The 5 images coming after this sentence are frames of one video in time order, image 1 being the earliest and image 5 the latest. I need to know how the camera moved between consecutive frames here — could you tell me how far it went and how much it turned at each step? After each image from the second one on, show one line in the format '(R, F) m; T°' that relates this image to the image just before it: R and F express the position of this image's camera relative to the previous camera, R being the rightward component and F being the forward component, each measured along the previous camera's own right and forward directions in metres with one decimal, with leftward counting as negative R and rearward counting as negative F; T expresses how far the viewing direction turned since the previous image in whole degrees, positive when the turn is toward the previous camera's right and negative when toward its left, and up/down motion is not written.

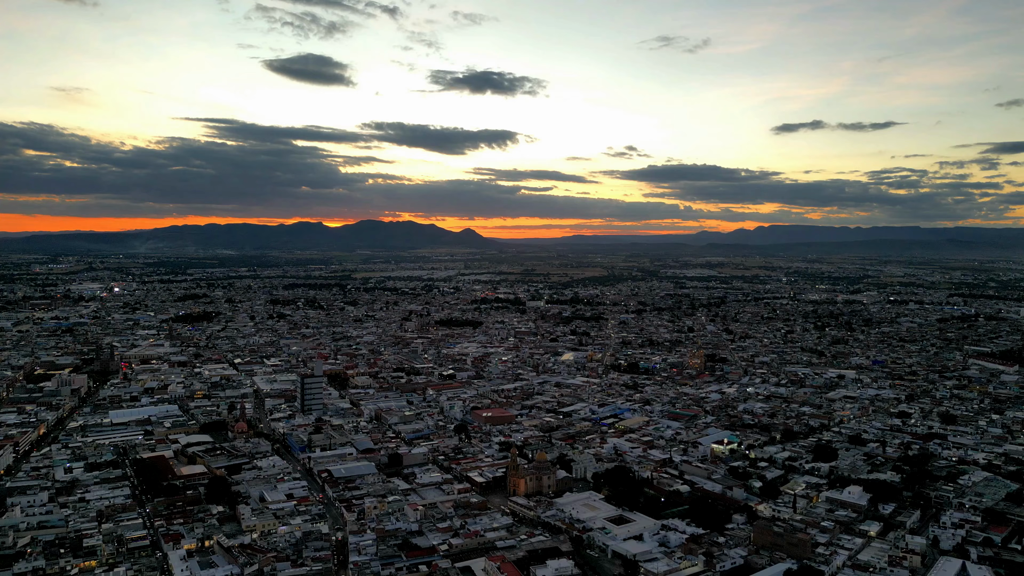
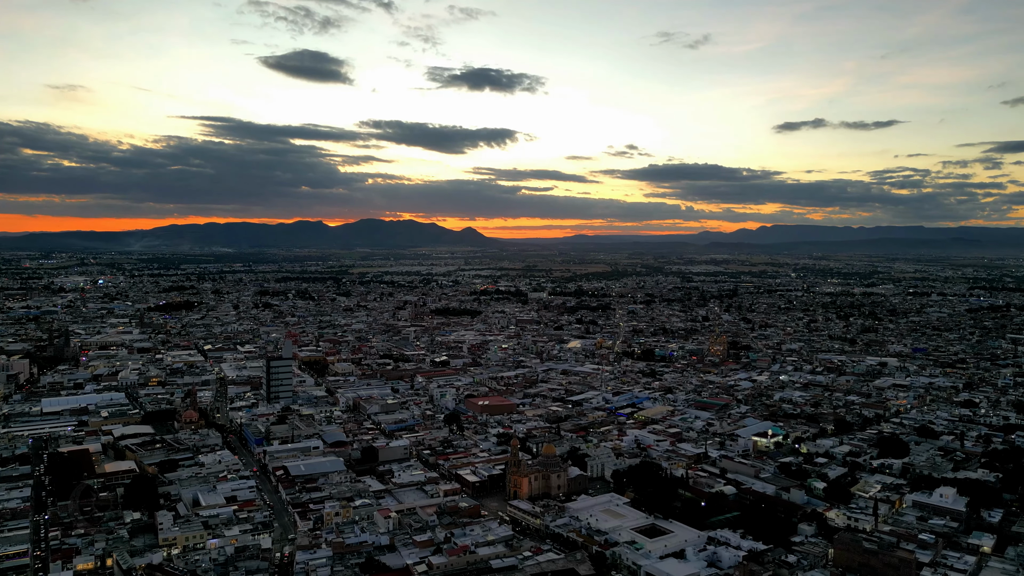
(0.0, +8.1) m; 0°
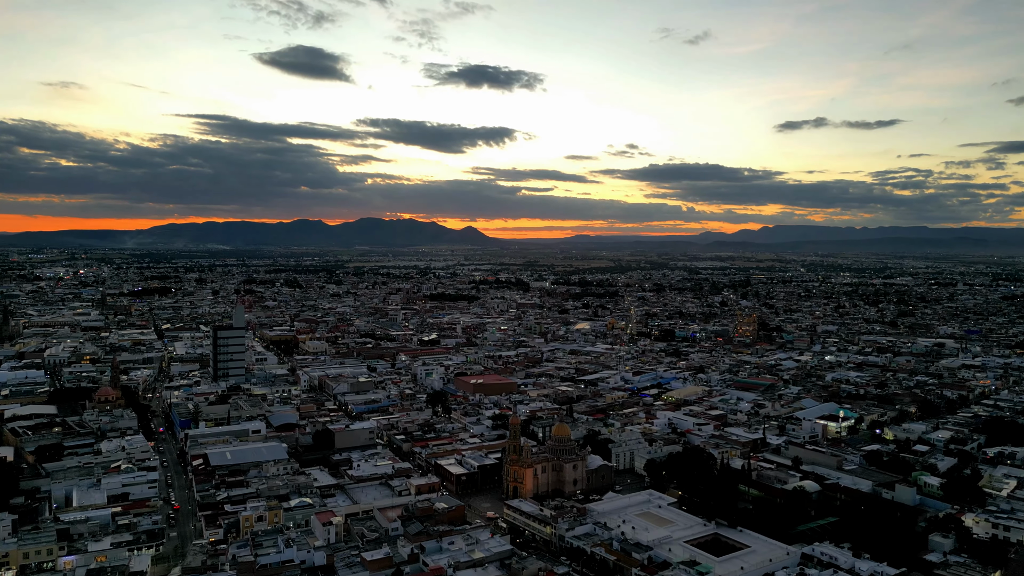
(0.0, +8.6) m; 0°
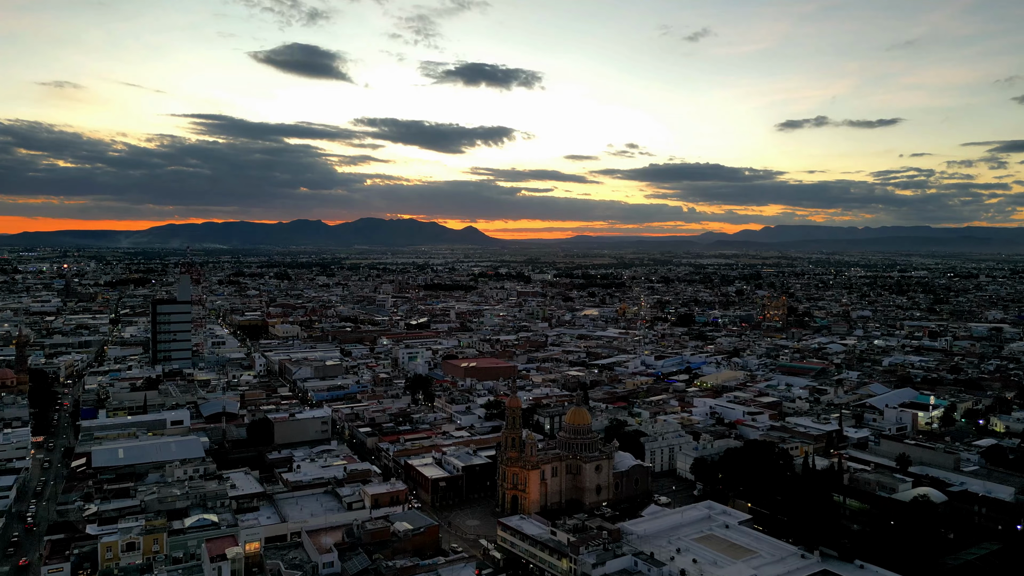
(0.0, +6.7) m; 0°
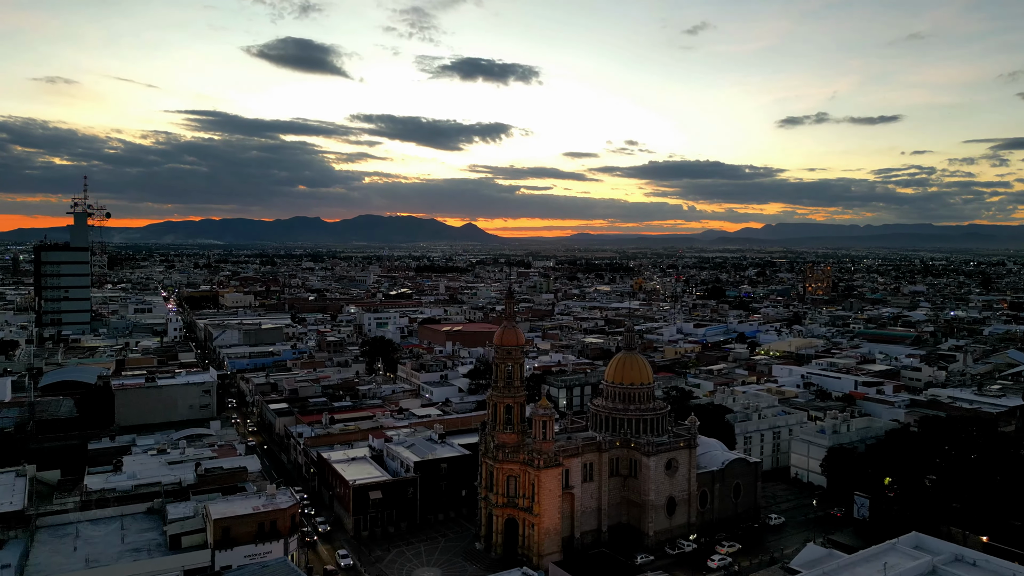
(0.0, +7.9) m; 0°
